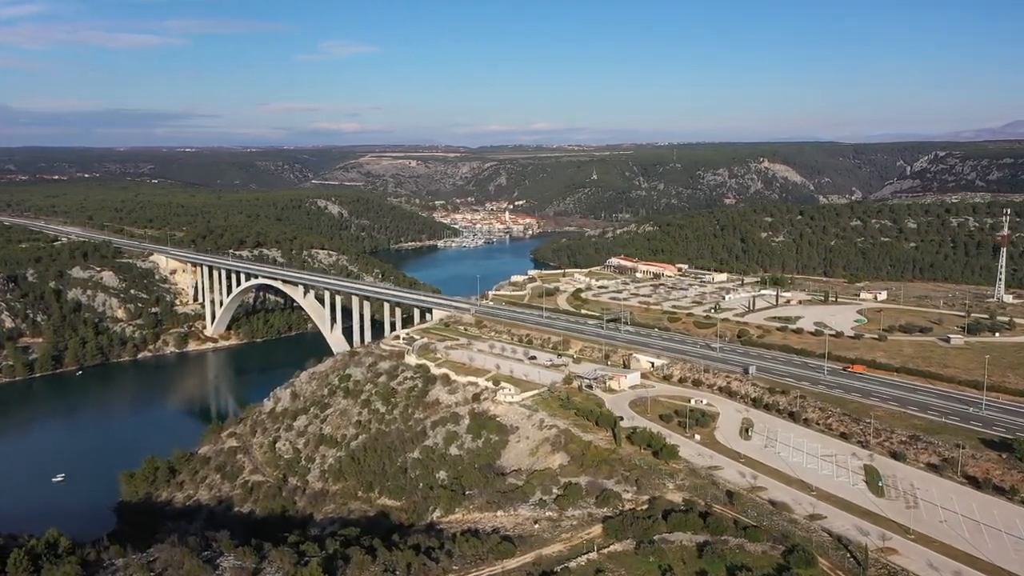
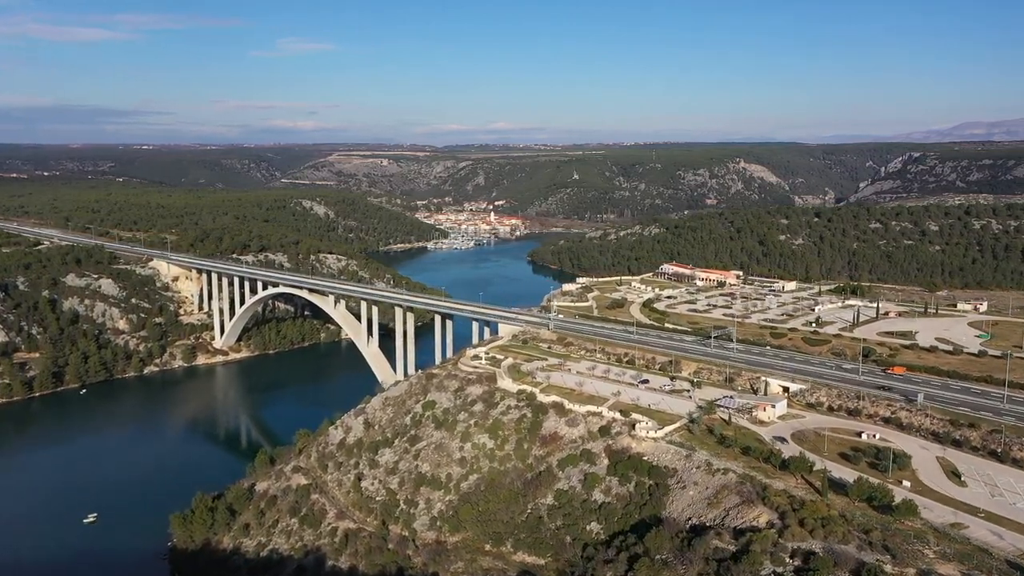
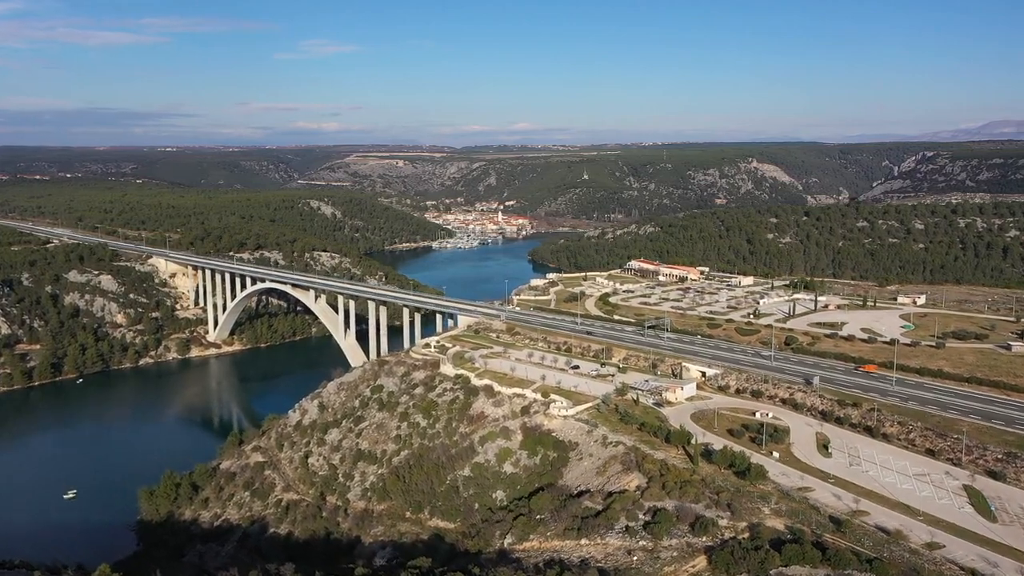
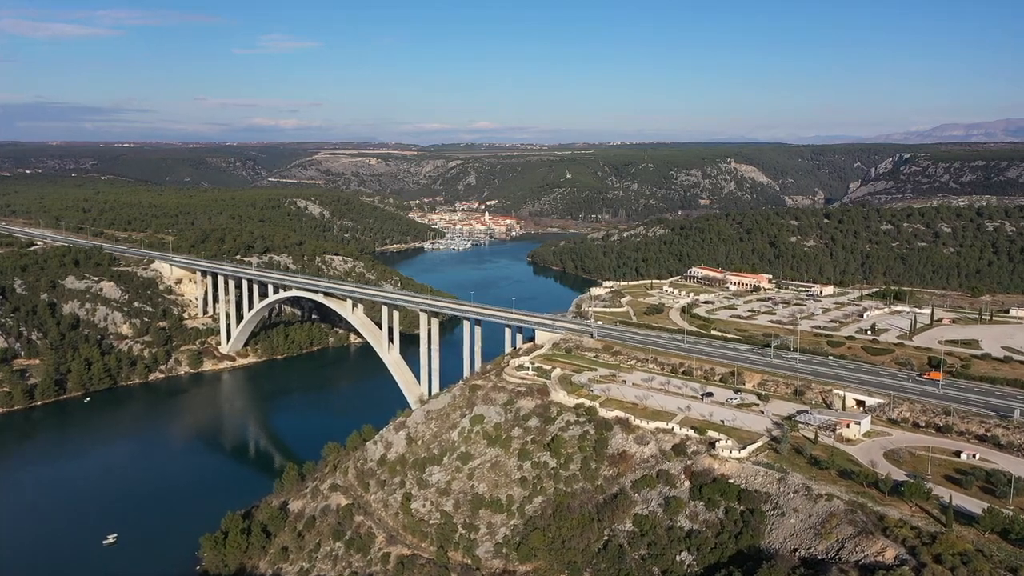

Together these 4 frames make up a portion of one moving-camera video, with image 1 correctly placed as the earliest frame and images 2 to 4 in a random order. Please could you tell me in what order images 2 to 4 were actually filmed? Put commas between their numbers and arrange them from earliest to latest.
3, 2, 4
